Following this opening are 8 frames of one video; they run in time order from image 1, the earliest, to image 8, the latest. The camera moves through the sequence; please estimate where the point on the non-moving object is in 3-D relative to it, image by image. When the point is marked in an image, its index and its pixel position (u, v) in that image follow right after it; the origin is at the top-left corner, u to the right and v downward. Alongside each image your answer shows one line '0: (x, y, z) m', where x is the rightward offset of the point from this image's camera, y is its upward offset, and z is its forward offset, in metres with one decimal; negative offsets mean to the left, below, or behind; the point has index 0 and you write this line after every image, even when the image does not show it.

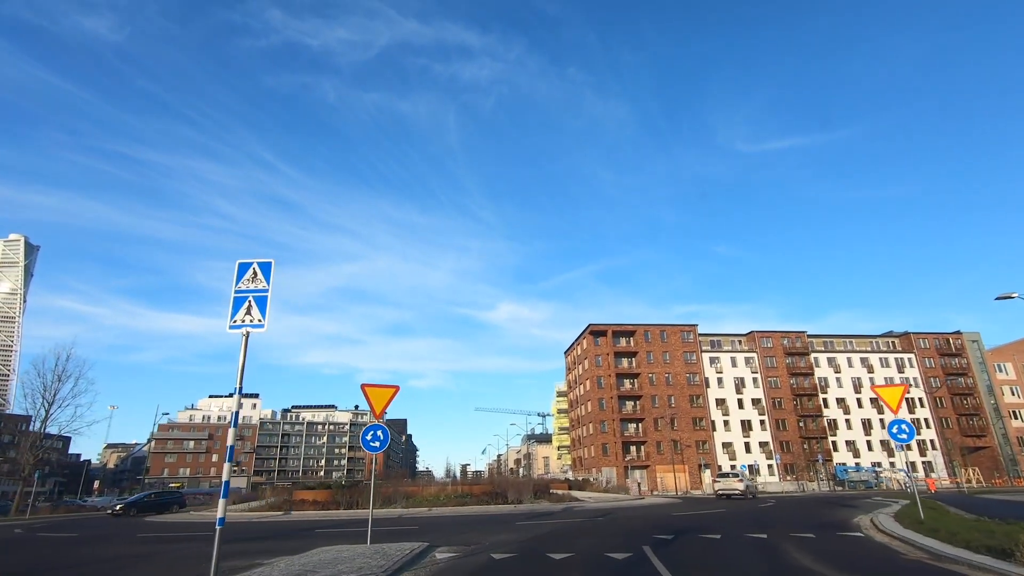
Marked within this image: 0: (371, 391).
0: (-3.0, -2.2, +11.4) m
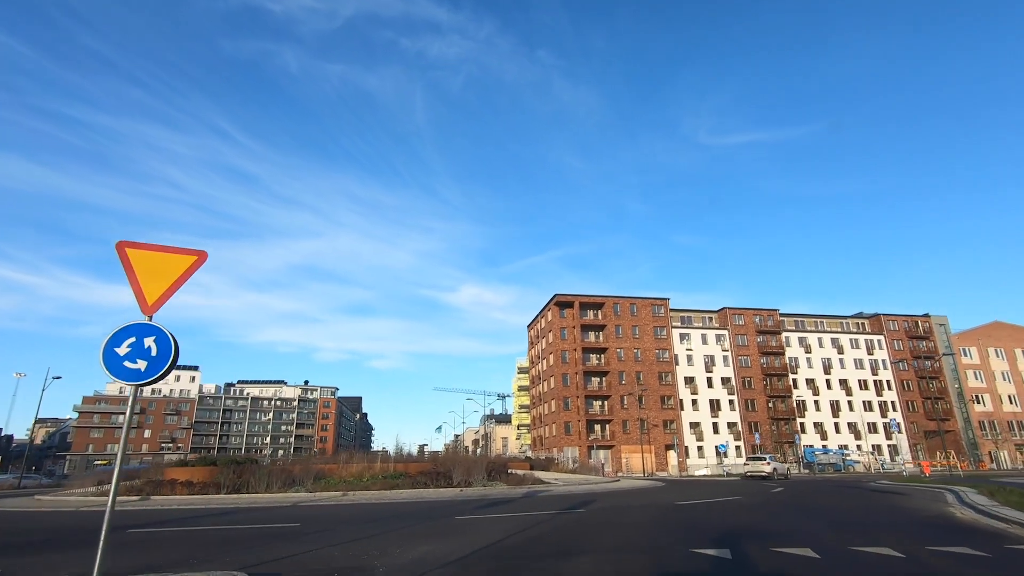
0: (-3.7, +0.3, +5.4) m
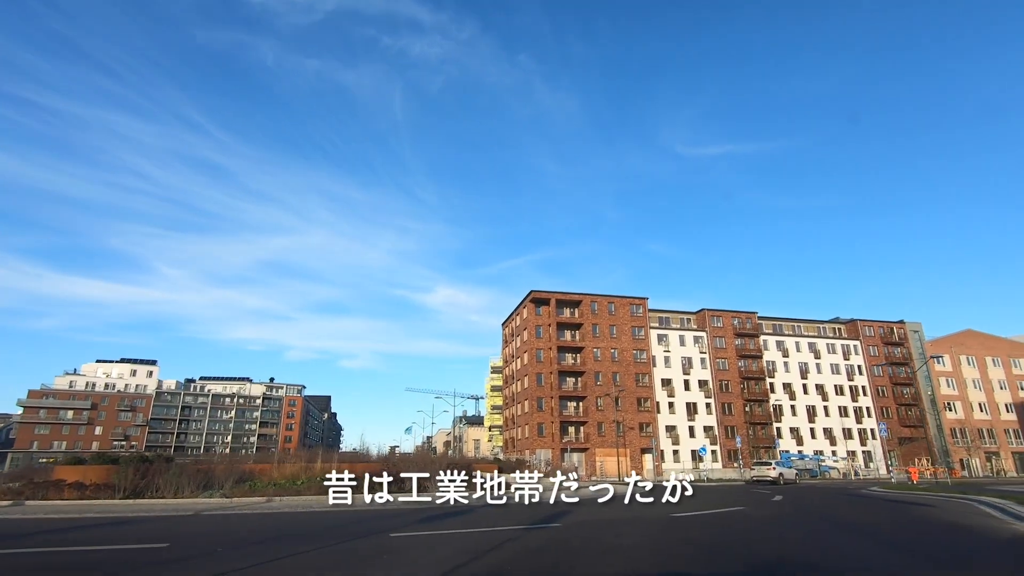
0: (-4.0, +1.2, +2.6) m
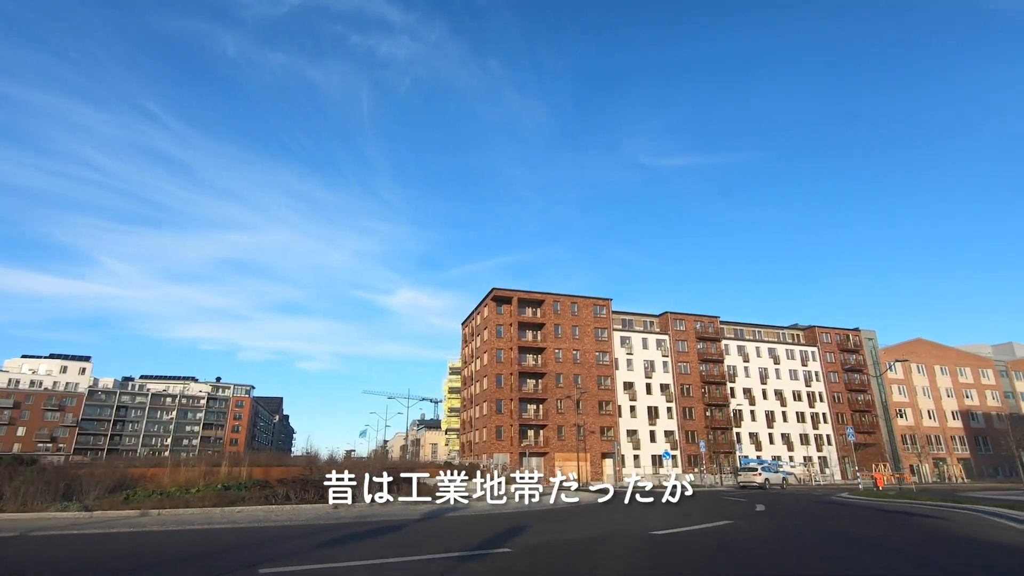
0: (-4.2, +2.1, -0.1) m
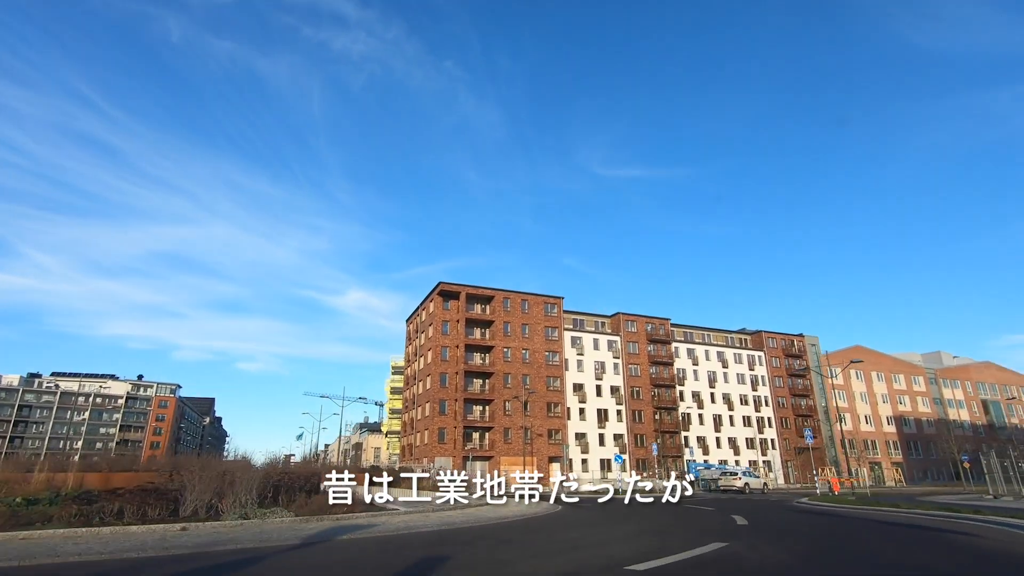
0: (-4.2, +3.3, -3.5) m
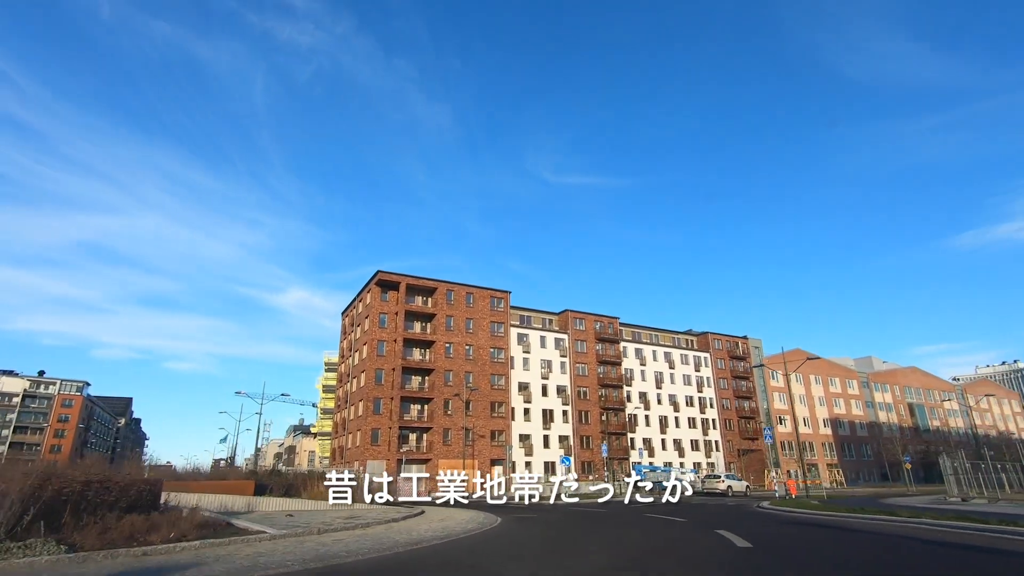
0: (-3.8, +4.6, -7.2) m
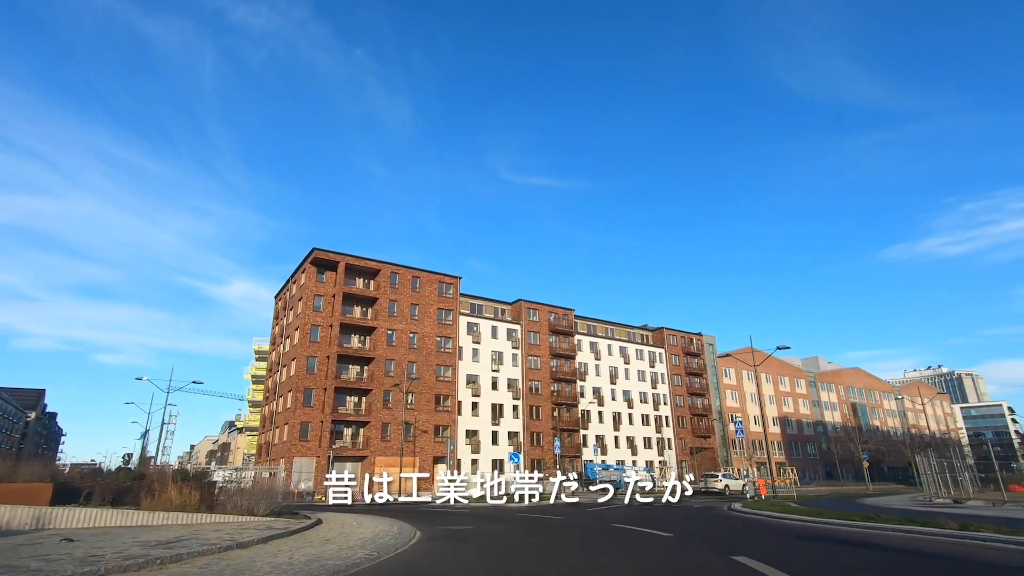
0: (-3.1, +6.0, -11.5) m
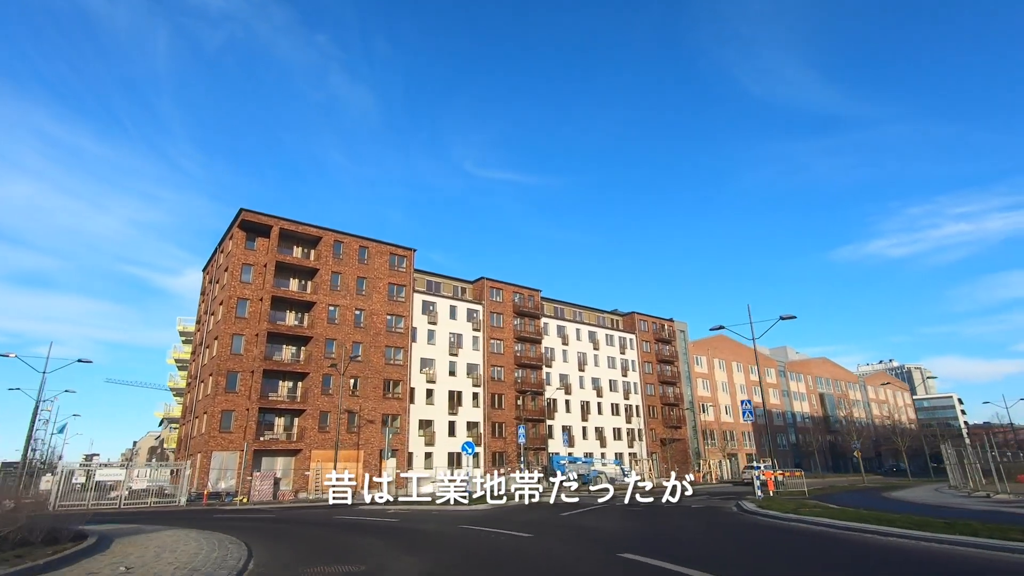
0: (-2.2, +7.8, -17.4) m
